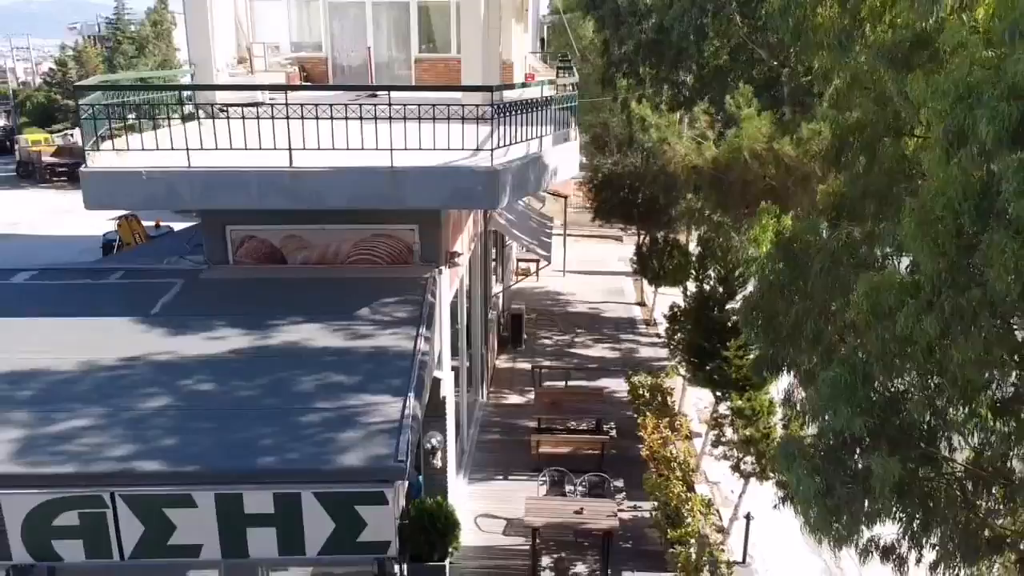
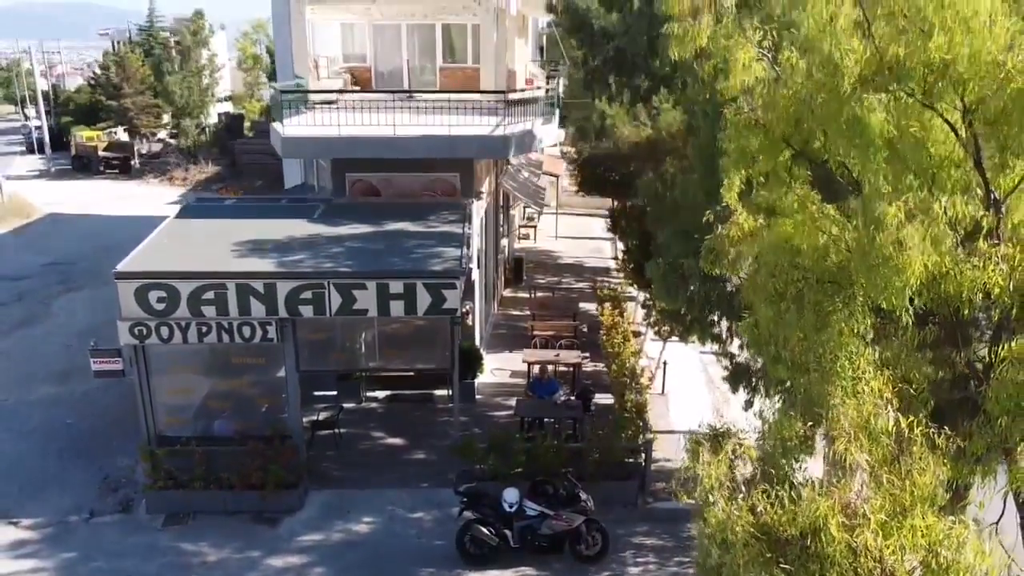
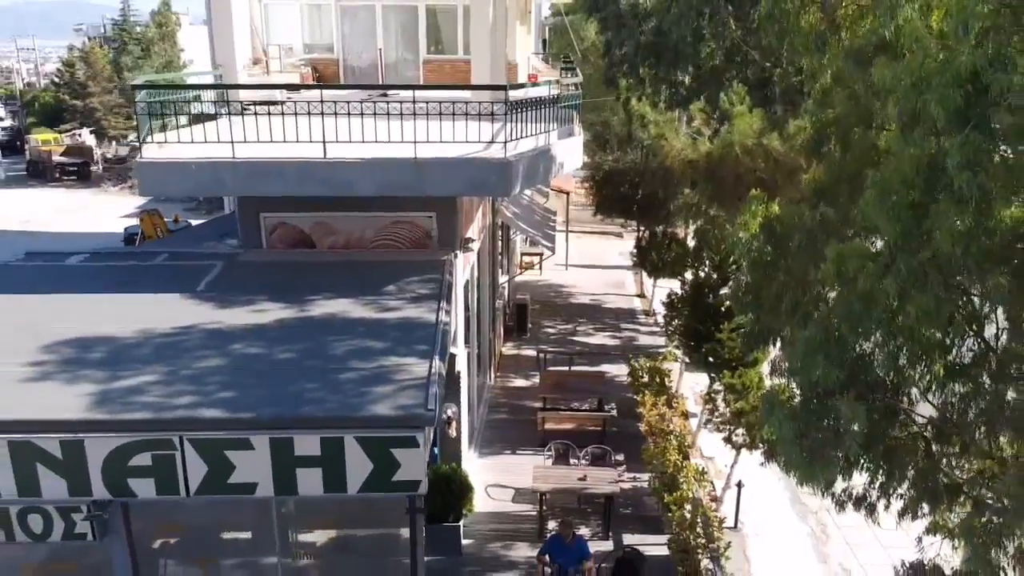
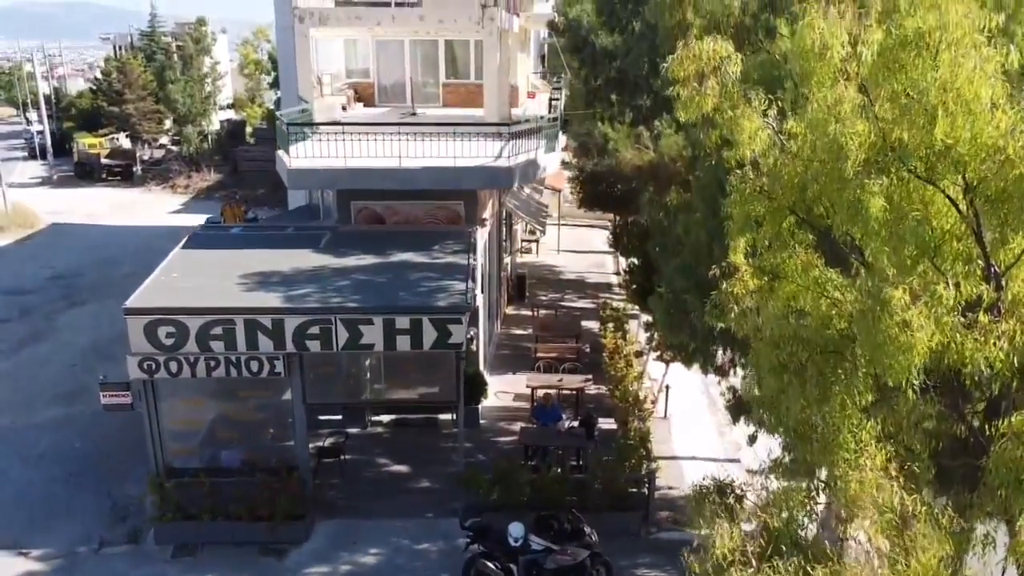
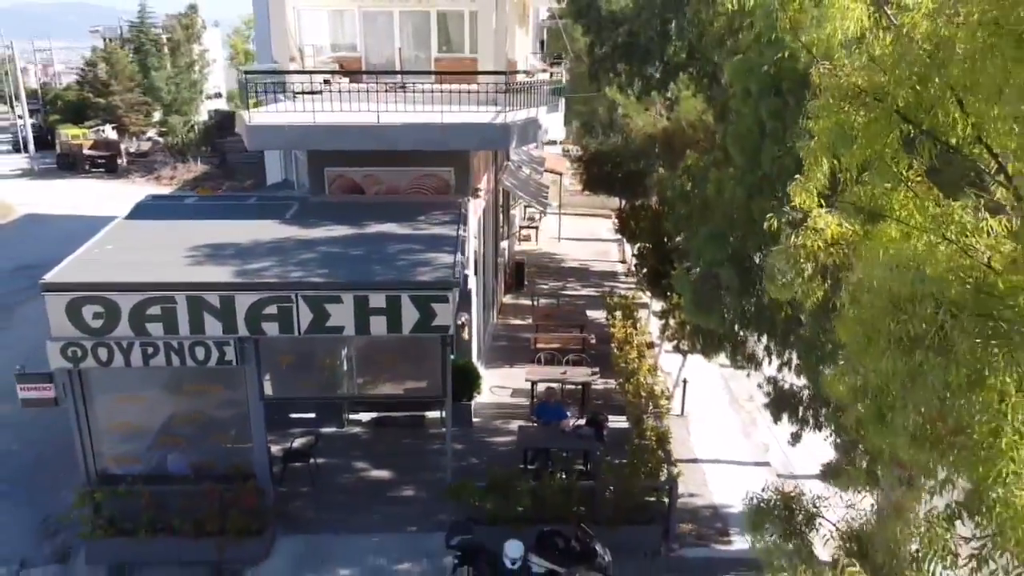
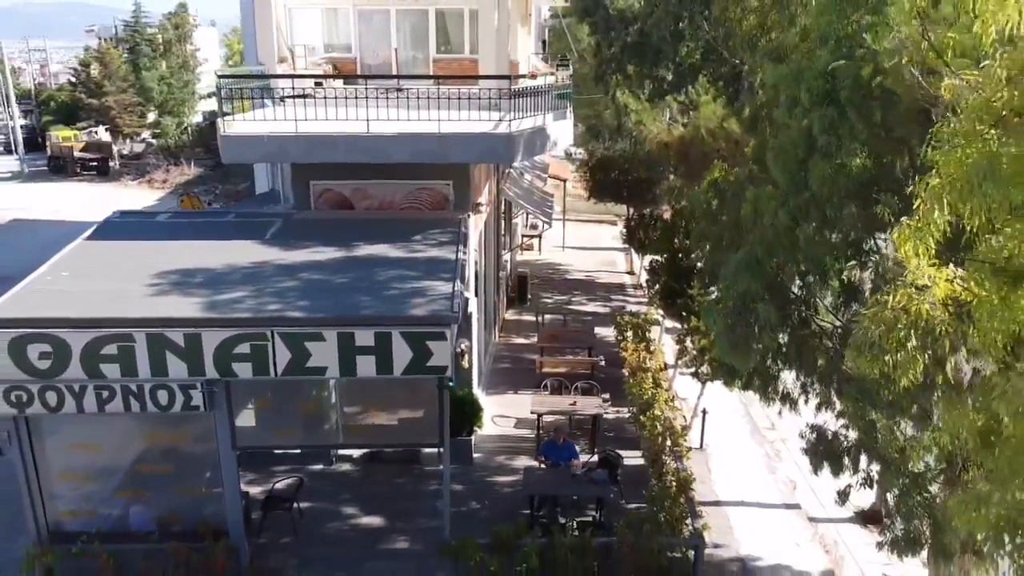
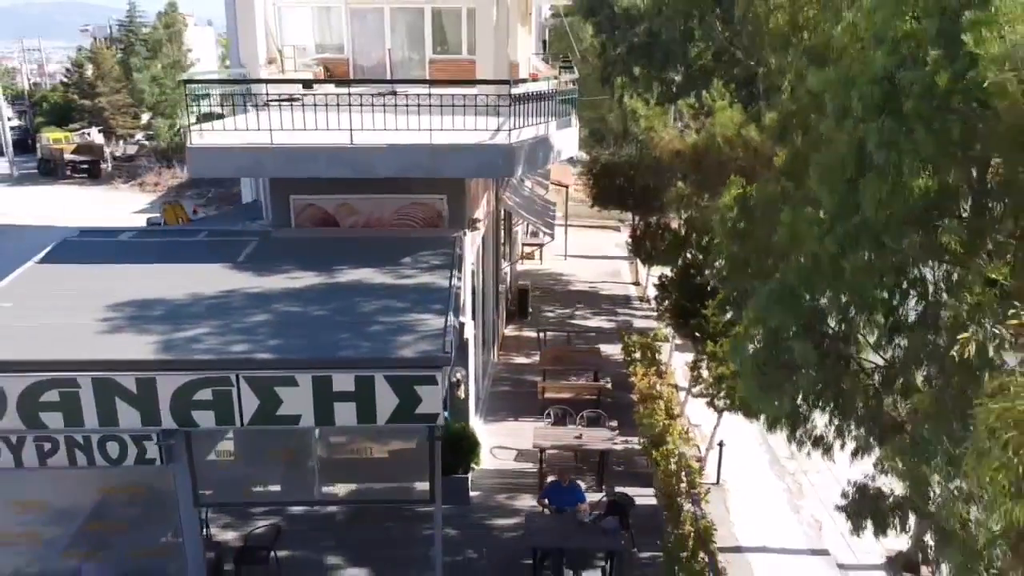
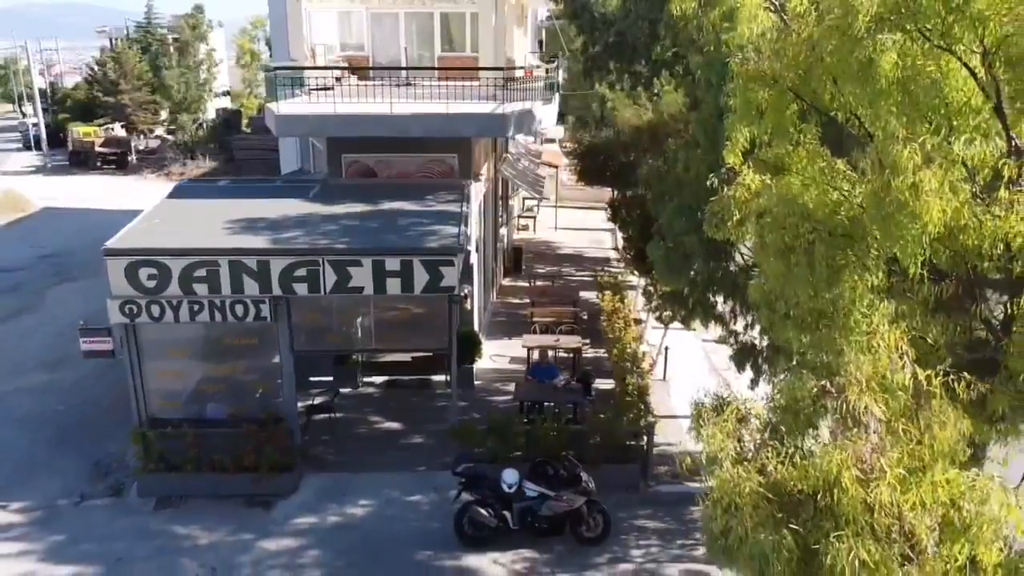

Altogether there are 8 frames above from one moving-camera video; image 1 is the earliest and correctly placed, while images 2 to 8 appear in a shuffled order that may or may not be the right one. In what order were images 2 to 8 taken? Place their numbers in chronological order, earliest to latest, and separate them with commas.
3, 7, 6, 5, 8, 2, 4
